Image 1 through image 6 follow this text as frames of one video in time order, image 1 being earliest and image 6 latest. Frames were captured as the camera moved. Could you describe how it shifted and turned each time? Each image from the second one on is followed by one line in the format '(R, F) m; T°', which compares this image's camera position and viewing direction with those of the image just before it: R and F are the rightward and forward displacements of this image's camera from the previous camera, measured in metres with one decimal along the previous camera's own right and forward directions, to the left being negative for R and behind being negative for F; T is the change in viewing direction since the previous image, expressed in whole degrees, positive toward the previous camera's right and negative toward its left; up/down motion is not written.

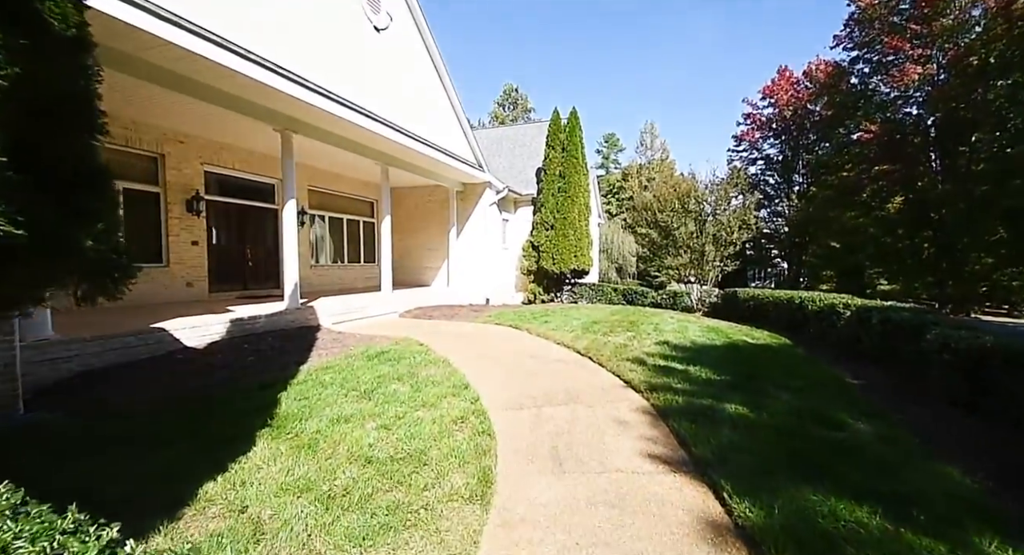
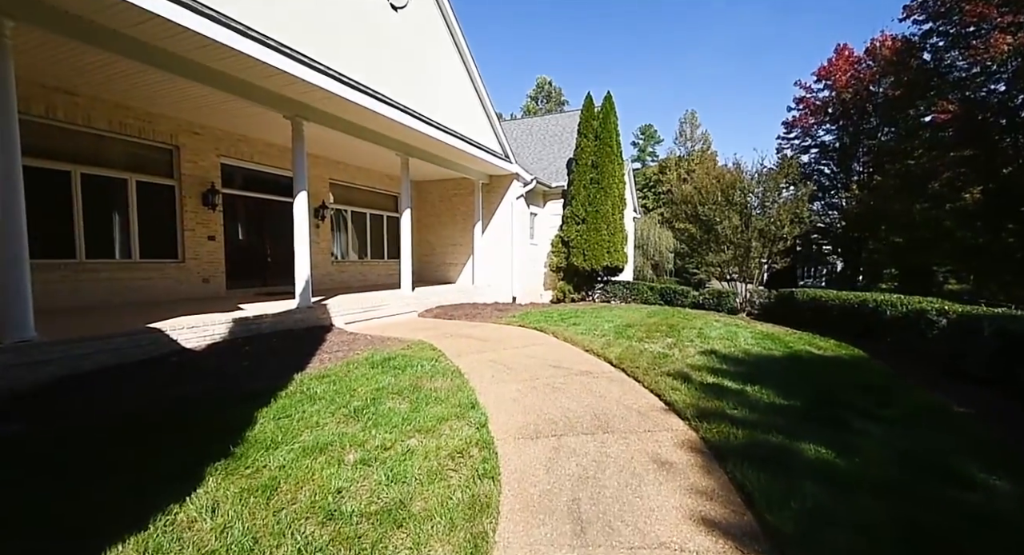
(+0.1, +0.7) m; -4°
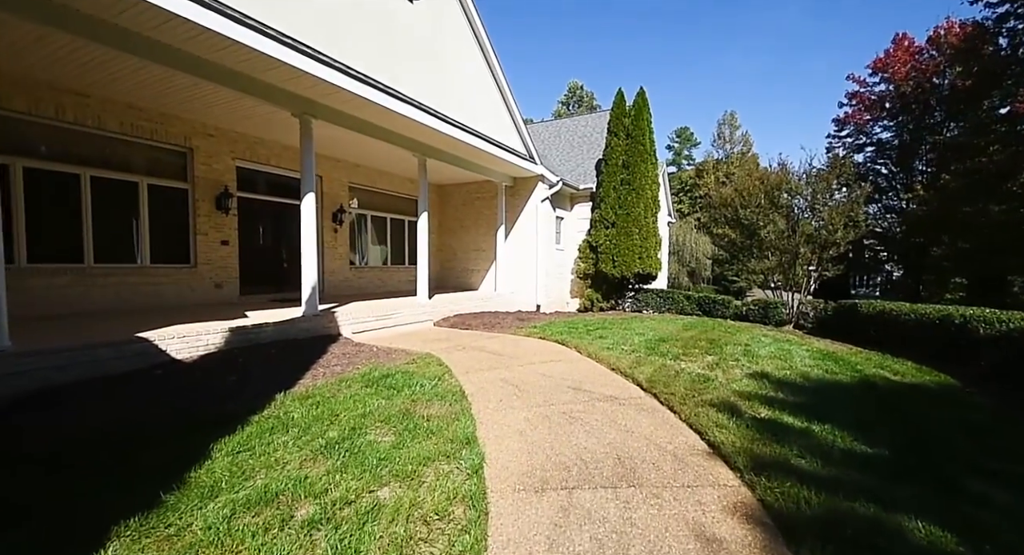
(+0.2, +0.6) m; -4°
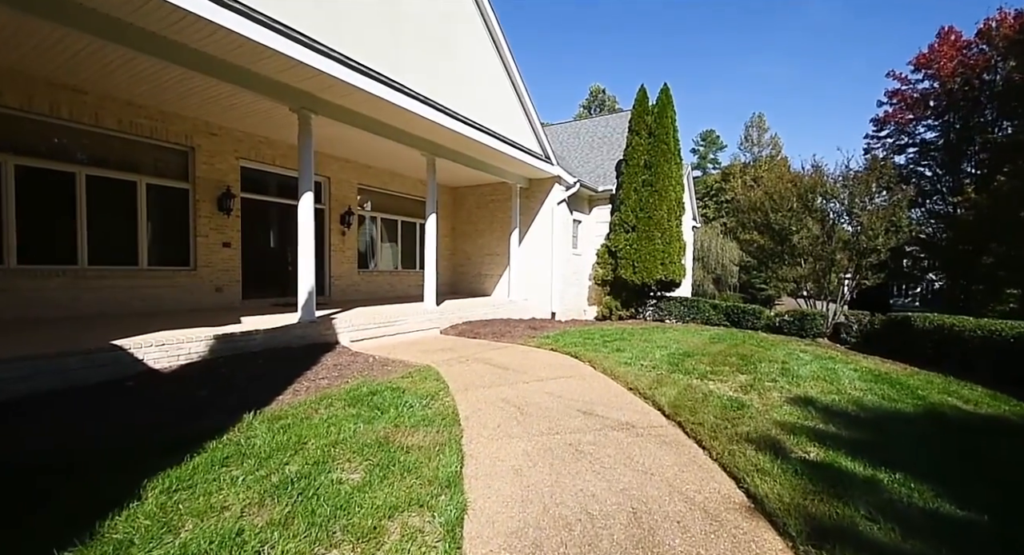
(+0.2, +0.5) m; -3°
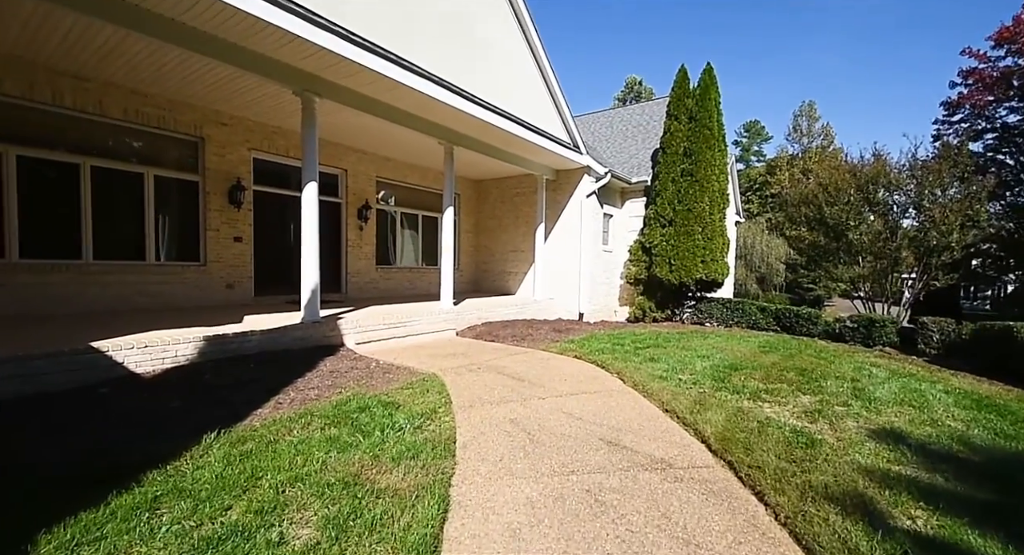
(+0.2, +0.7) m; -4°
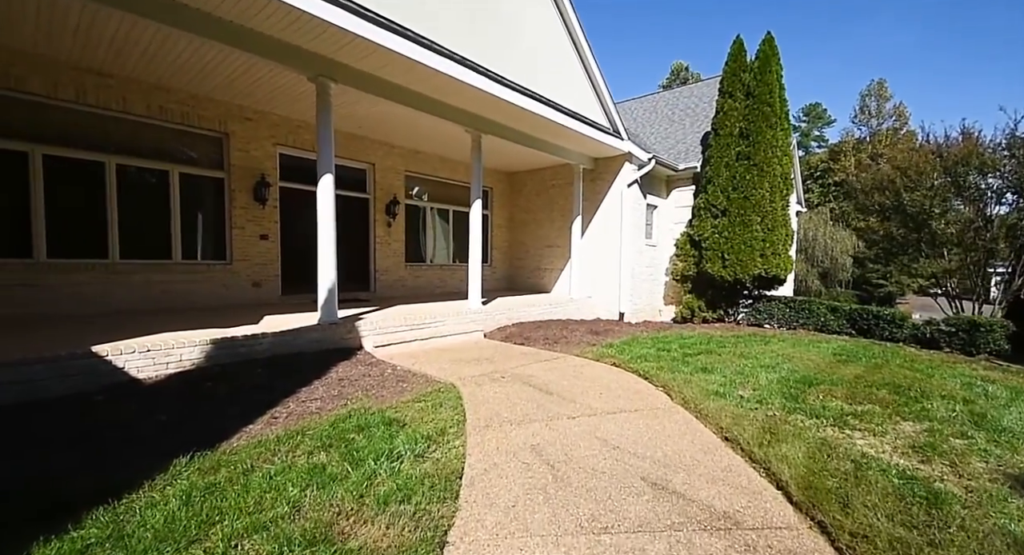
(+0.1, +0.6) m; -5°
